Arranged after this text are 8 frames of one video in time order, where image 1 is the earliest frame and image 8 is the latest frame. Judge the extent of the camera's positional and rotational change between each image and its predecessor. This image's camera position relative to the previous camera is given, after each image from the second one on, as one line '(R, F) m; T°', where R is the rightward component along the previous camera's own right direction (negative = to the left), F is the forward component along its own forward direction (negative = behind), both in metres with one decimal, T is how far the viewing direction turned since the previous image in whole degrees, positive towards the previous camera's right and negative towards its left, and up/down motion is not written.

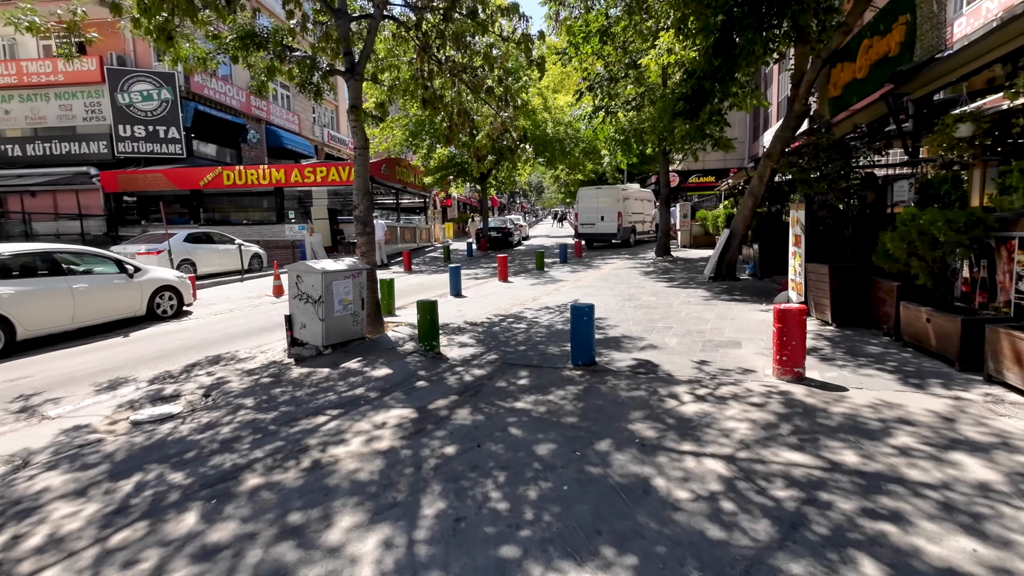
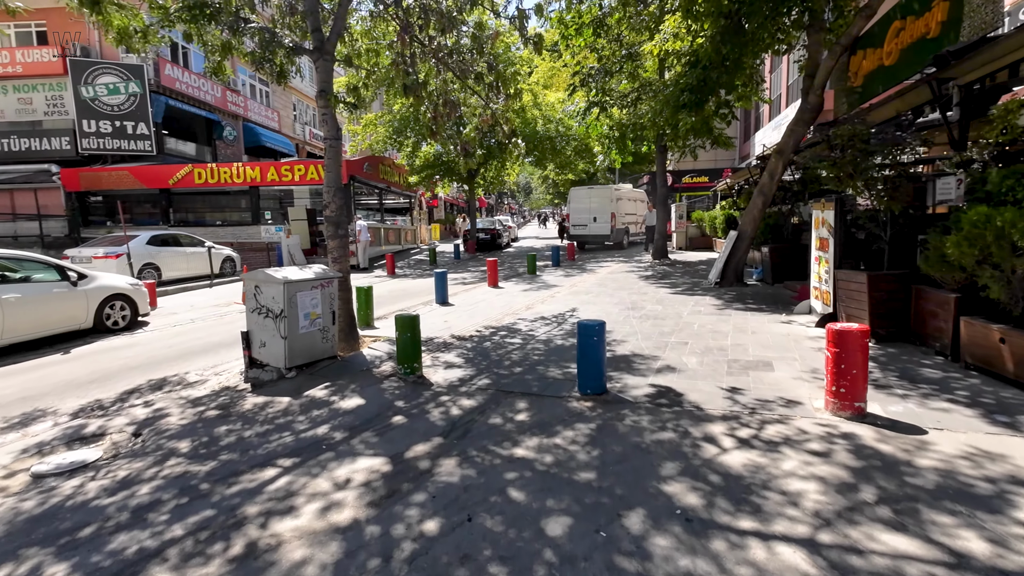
(-0.1, +0.9) m; +1°
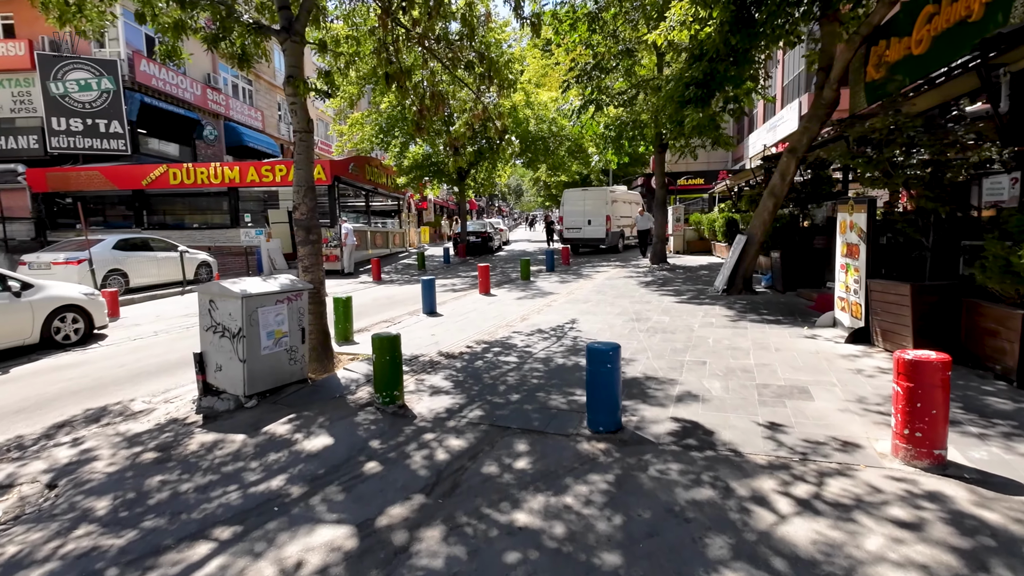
(-0.1, +0.8) m; +1°
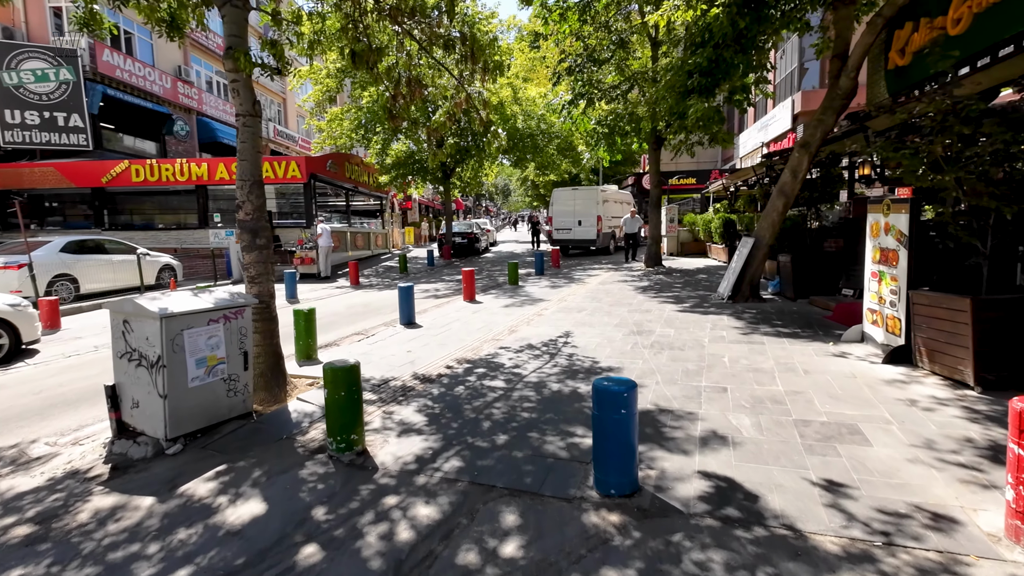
(0.0, +0.9) m; +1°
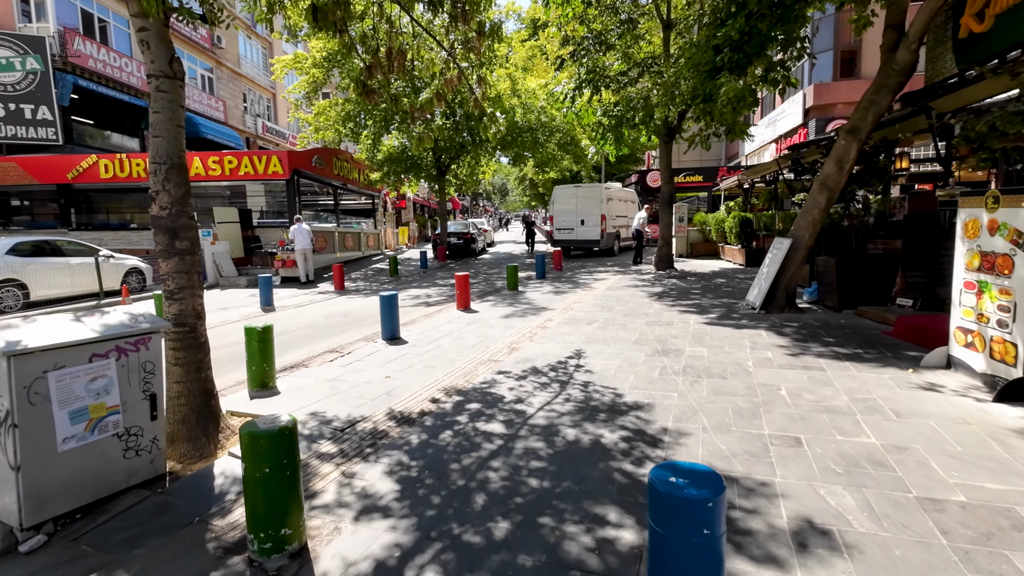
(0.0, +1.2) m; 0°
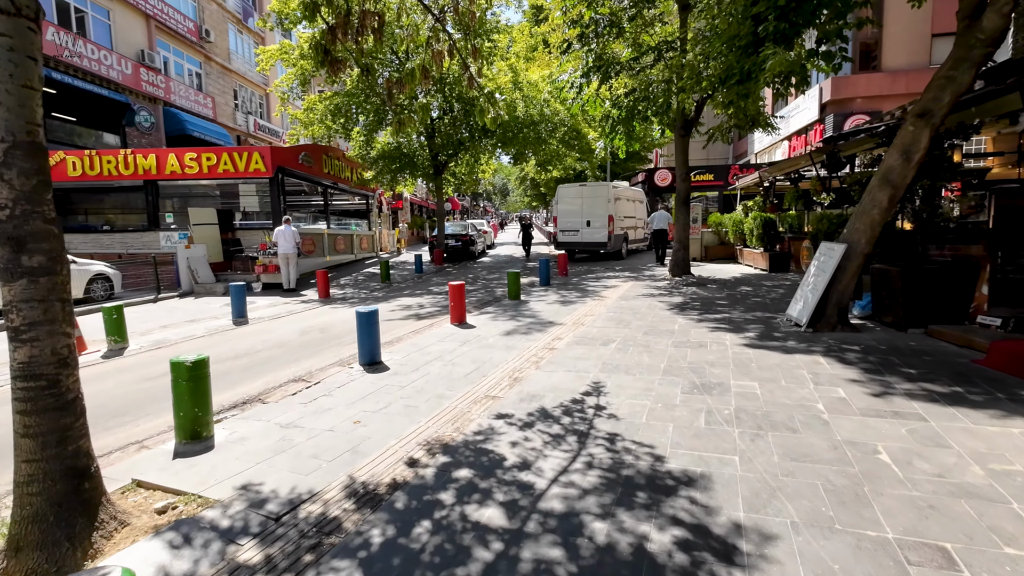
(0.0, +1.2) m; 0°
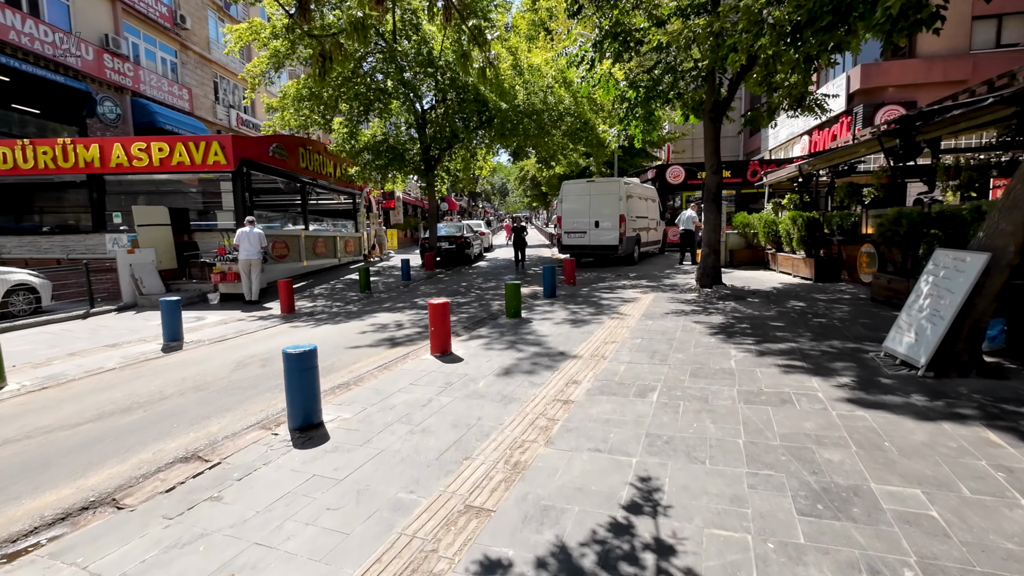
(0.0, +2.0) m; 0°
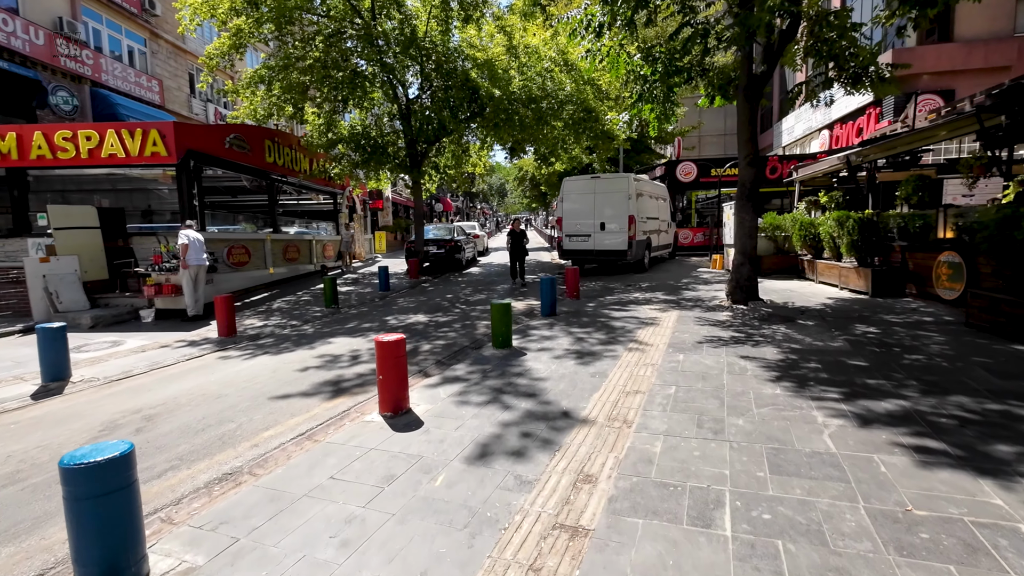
(+0.2, +2.0) m; 0°
